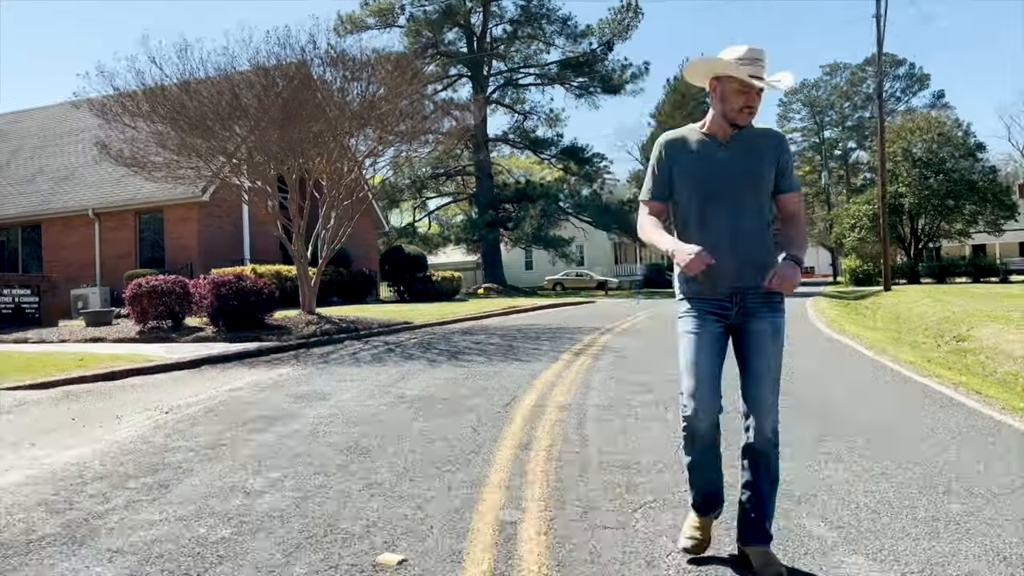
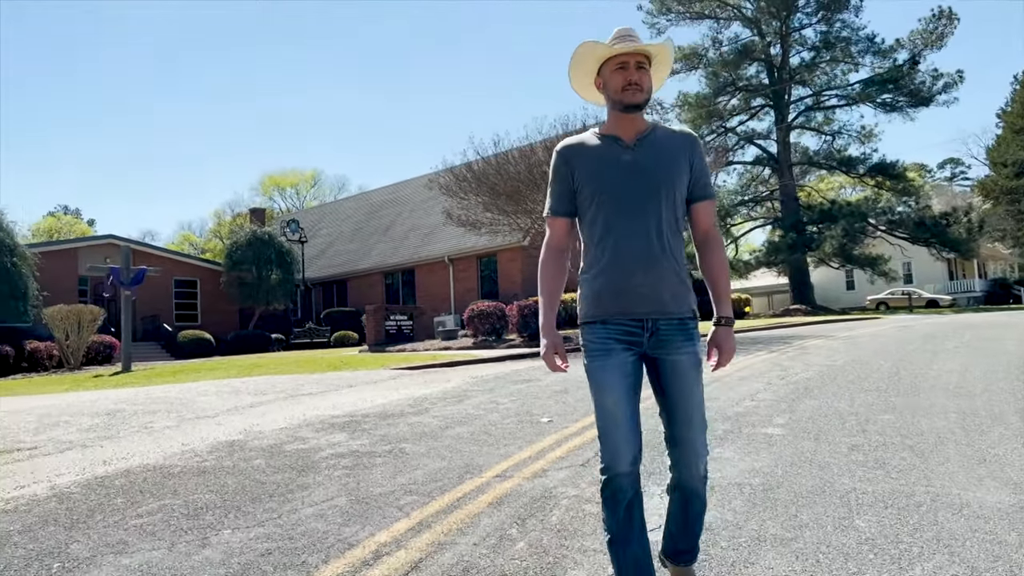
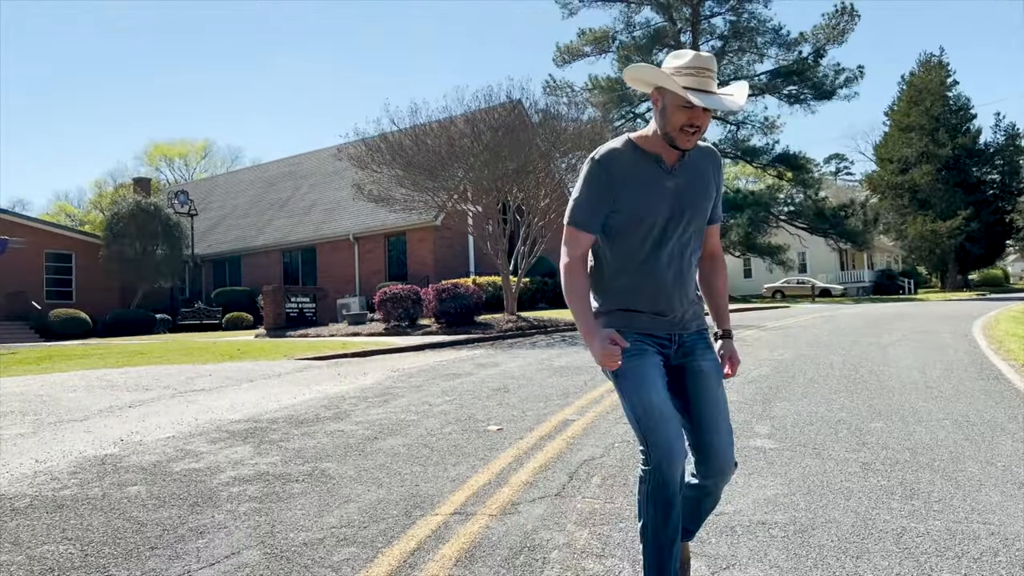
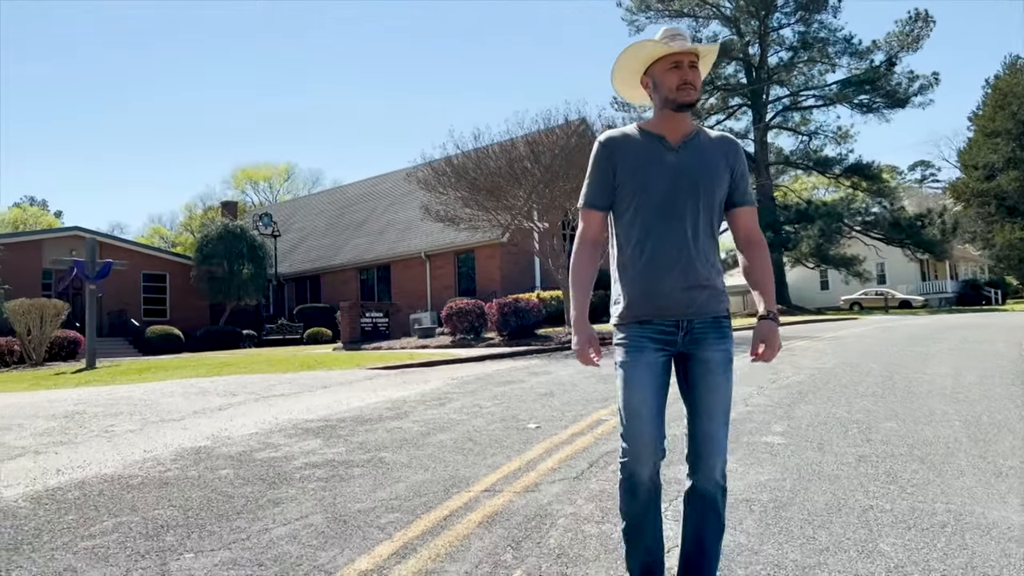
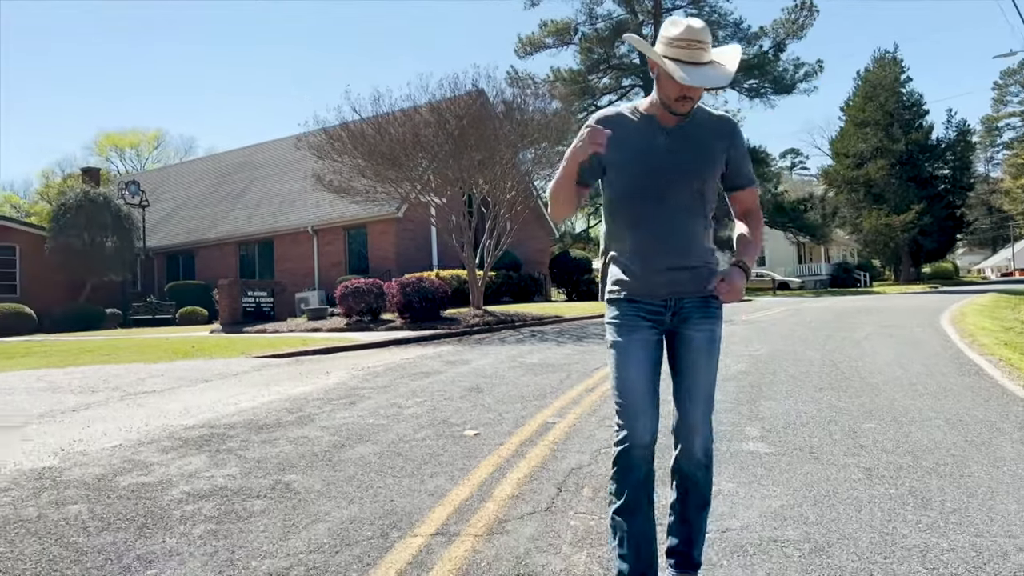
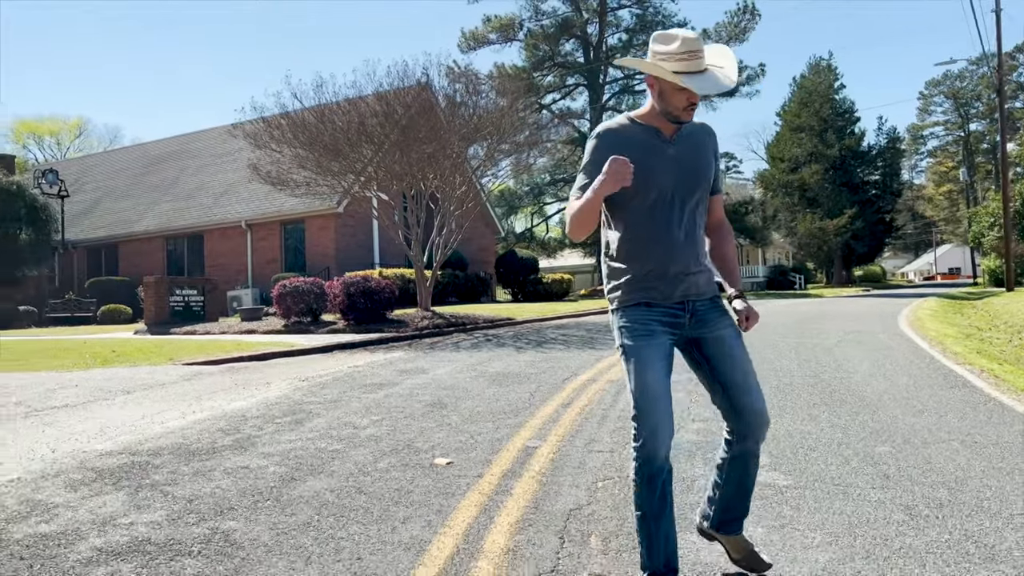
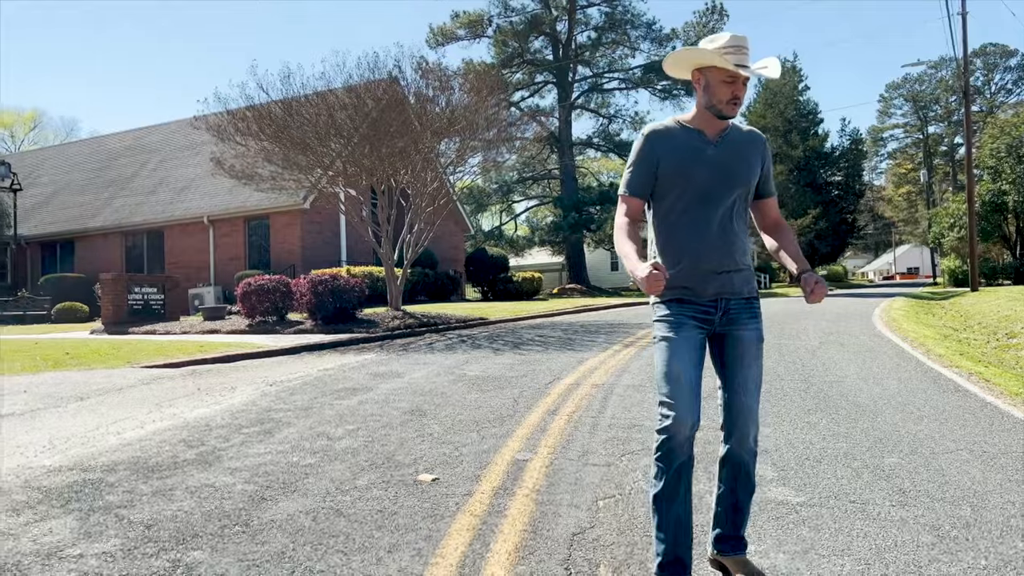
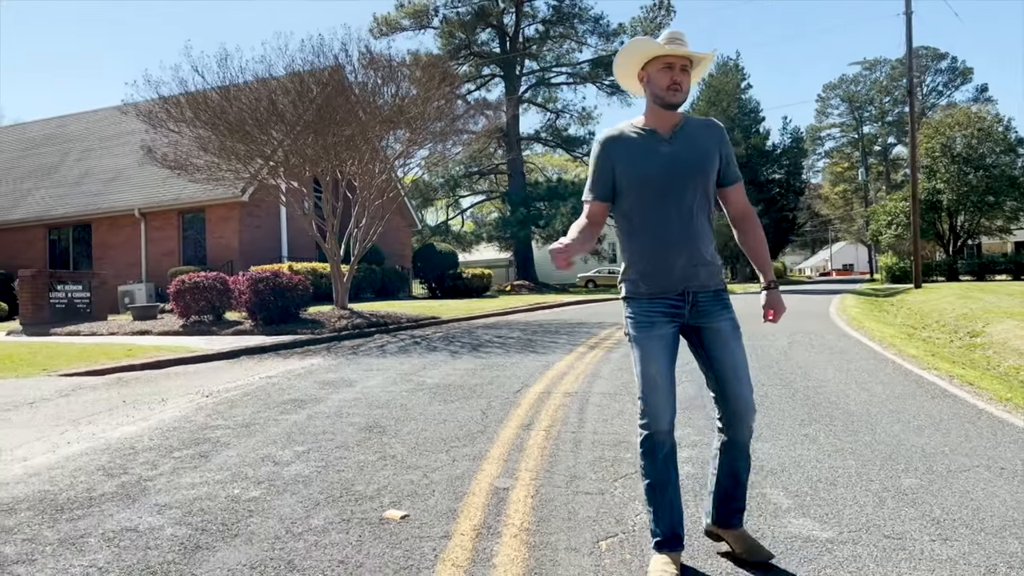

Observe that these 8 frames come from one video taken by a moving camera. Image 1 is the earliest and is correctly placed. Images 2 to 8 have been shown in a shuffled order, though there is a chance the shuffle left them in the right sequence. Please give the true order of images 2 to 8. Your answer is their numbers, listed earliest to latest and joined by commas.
8, 7, 6, 5, 3, 4, 2
